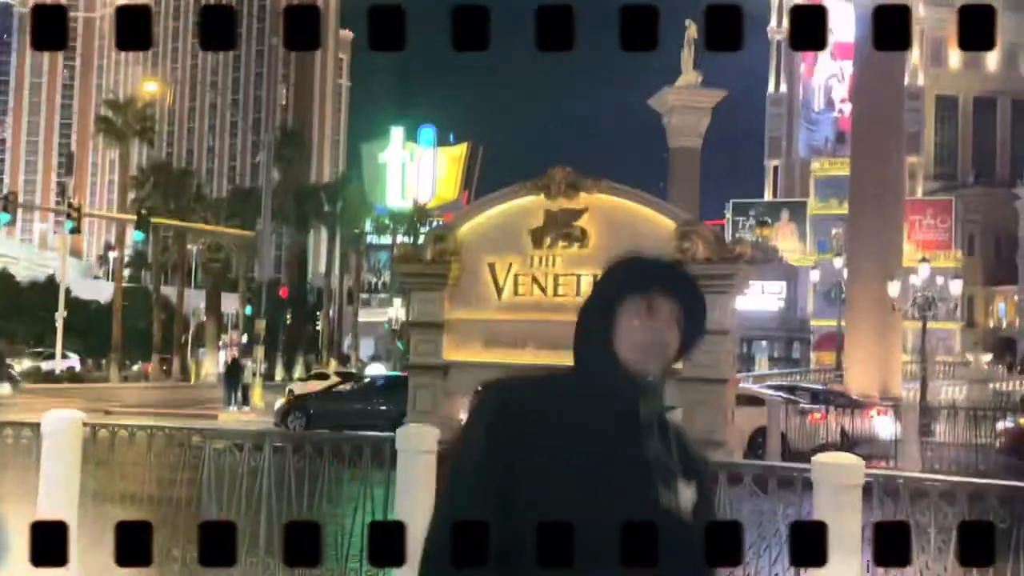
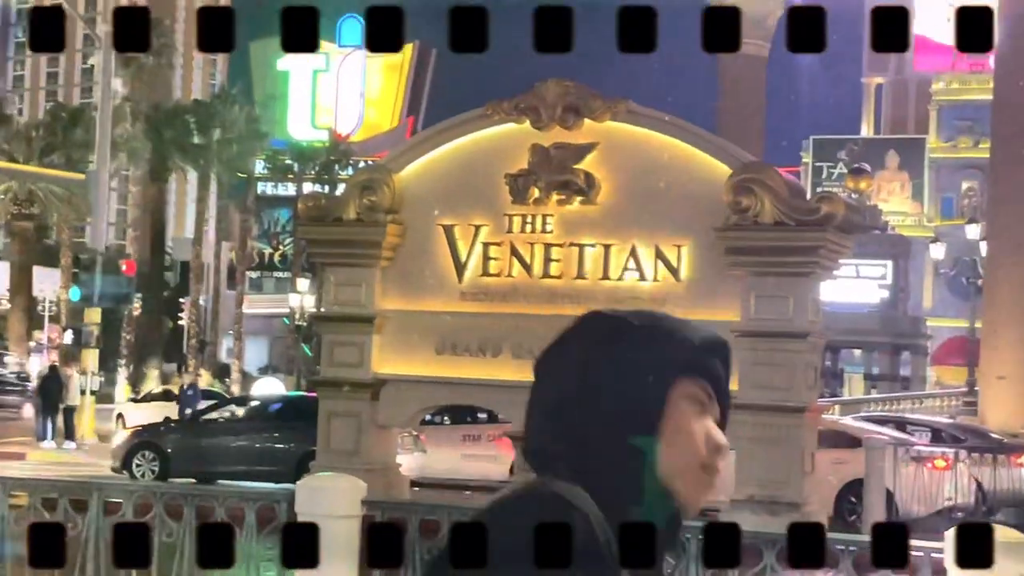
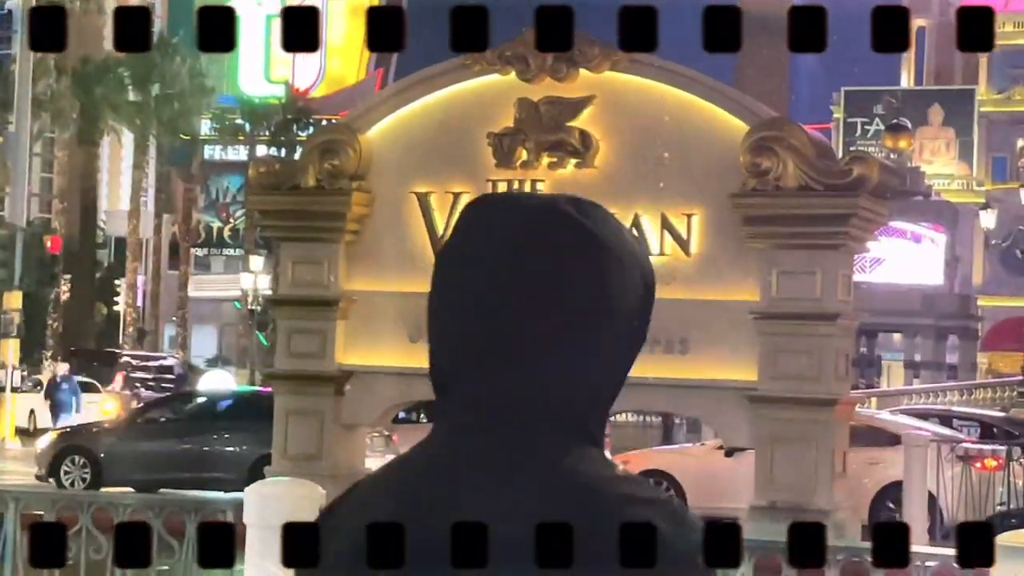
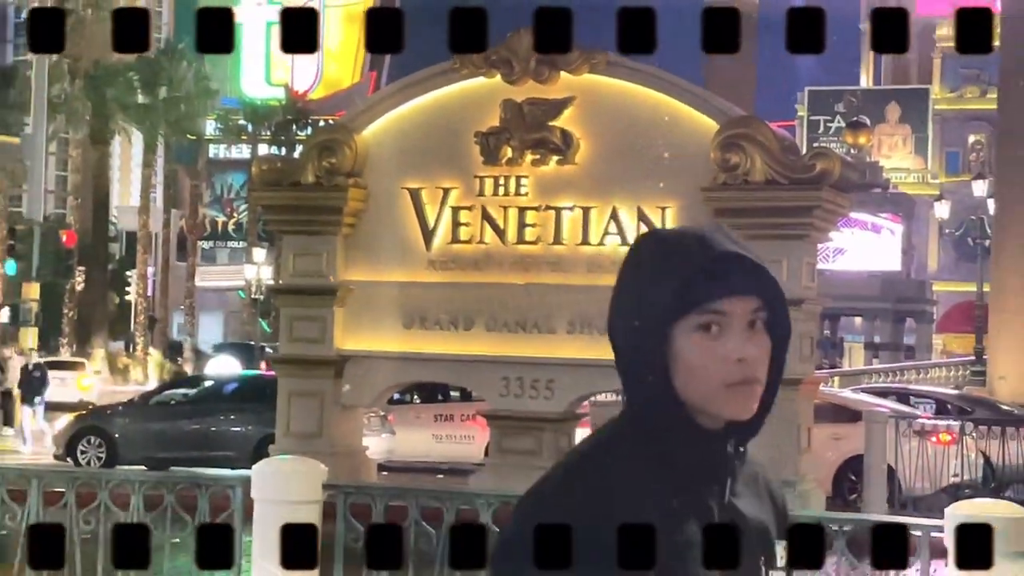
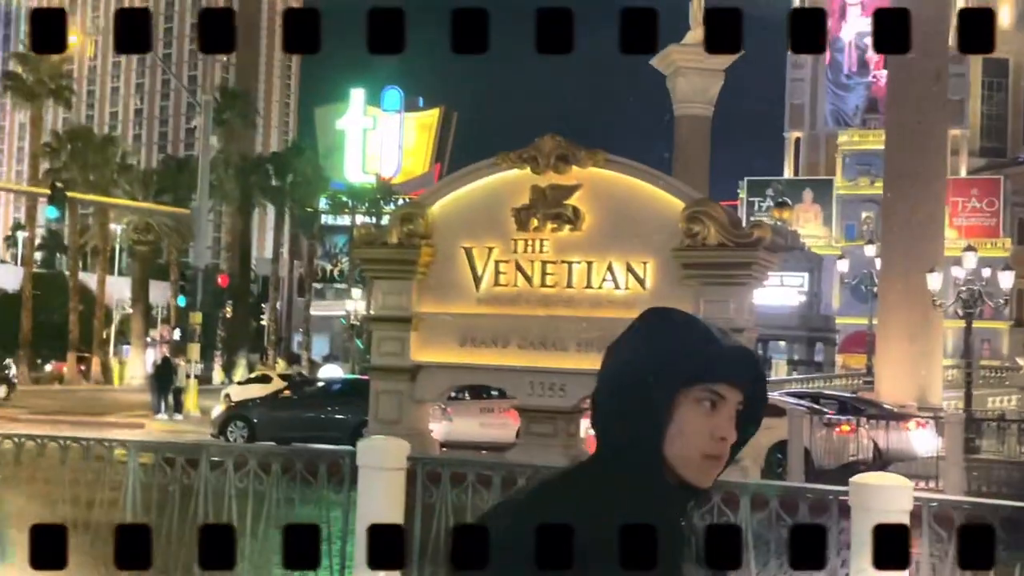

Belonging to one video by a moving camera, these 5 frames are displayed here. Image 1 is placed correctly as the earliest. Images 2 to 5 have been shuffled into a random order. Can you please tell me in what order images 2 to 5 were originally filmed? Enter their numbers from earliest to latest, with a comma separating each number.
5, 2, 3, 4
